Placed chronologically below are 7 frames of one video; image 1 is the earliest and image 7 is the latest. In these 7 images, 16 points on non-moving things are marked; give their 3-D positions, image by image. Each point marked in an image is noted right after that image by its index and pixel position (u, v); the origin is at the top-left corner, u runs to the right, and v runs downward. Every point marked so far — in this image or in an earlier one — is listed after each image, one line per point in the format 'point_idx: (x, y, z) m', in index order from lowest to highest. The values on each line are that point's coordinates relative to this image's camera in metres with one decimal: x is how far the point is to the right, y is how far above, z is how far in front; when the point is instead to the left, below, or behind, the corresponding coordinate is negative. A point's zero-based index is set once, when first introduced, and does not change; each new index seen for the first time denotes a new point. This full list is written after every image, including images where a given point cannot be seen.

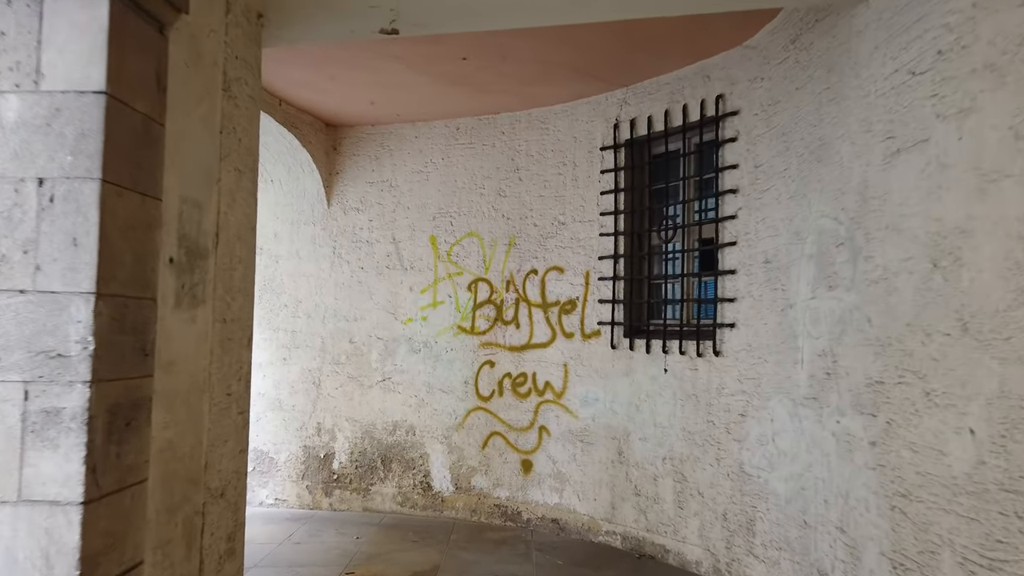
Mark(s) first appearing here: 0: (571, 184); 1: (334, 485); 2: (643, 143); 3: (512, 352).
0: (+0.4, +0.7, +4.8) m
1: (-1.3, -1.5, +5.4) m
2: (+0.8, +0.9, +4.5) m
3: (0.0, -0.4, +5.0) m
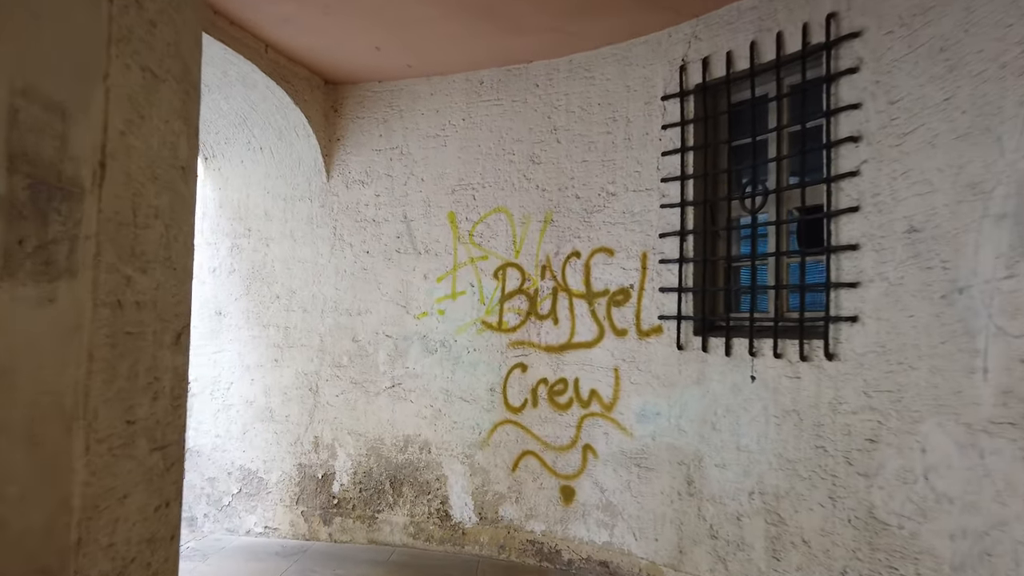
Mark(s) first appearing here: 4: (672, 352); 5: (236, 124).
0: (+0.6, +0.8, +3.9) m
1: (-1.1, -1.4, +4.5) m
2: (+1.0, +1.0, +3.5) m
3: (+0.2, -0.4, +4.1) m
4: (+0.8, -0.3, +3.6) m
5: (-1.7, +1.0, +4.6) m
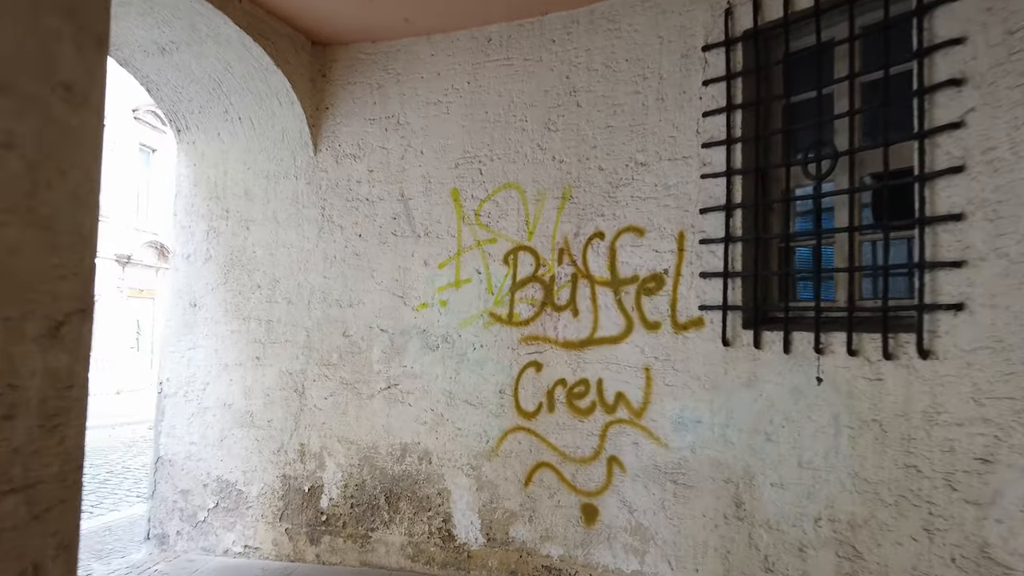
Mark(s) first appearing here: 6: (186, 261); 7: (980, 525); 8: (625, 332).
0: (+0.6, +0.8, +3.3) m
1: (-1.0, -1.3, +4.0) m
2: (+1.0, +1.0, +3.0) m
3: (+0.3, -0.3, +3.5) m
4: (+0.8, -0.3, +3.0) m
5: (-1.7, +1.1, +4.1) m
6: (-2.0, +0.2, +4.4) m
7: (+1.4, -0.7, +2.1) m
8: (+0.5, -0.2, +3.3) m
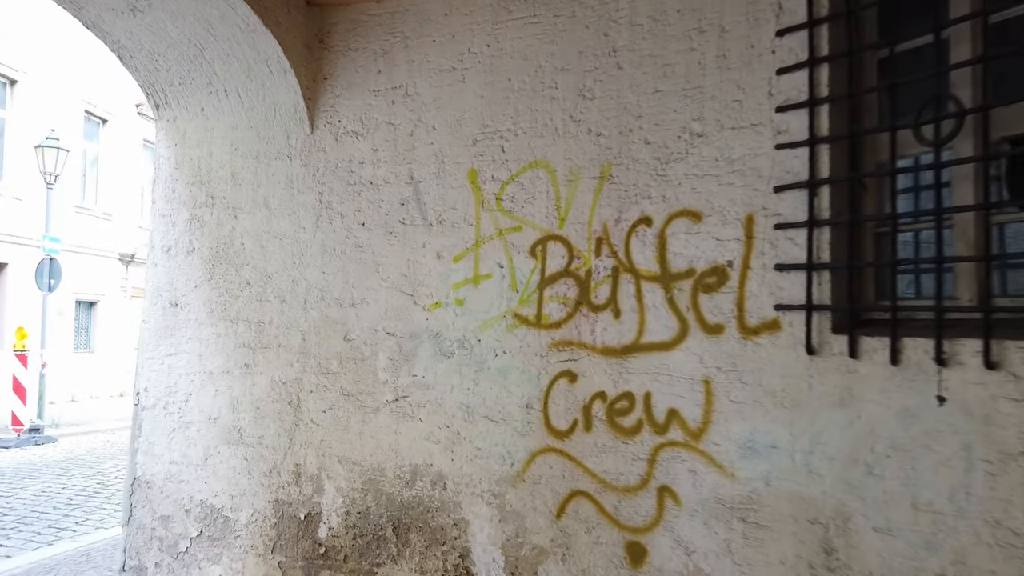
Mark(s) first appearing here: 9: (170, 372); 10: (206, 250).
0: (+0.8, +0.8, +2.8) m
1: (-0.9, -1.3, +3.5) m
2: (+1.2, +1.0, +2.4) m
3: (+0.4, -0.3, +2.9) m
4: (+0.9, -0.2, +2.4) m
5: (-1.6, +1.1, +3.6) m
6: (-1.8, +0.2, +3.9) m
7: (+1.5, -0.7, +1.5) m
8: (+0.6, -0.2, +2.8) m
9: (-1.8, -0.4, +3.8) m
10: (-1.6, +0.2, +3.8) m
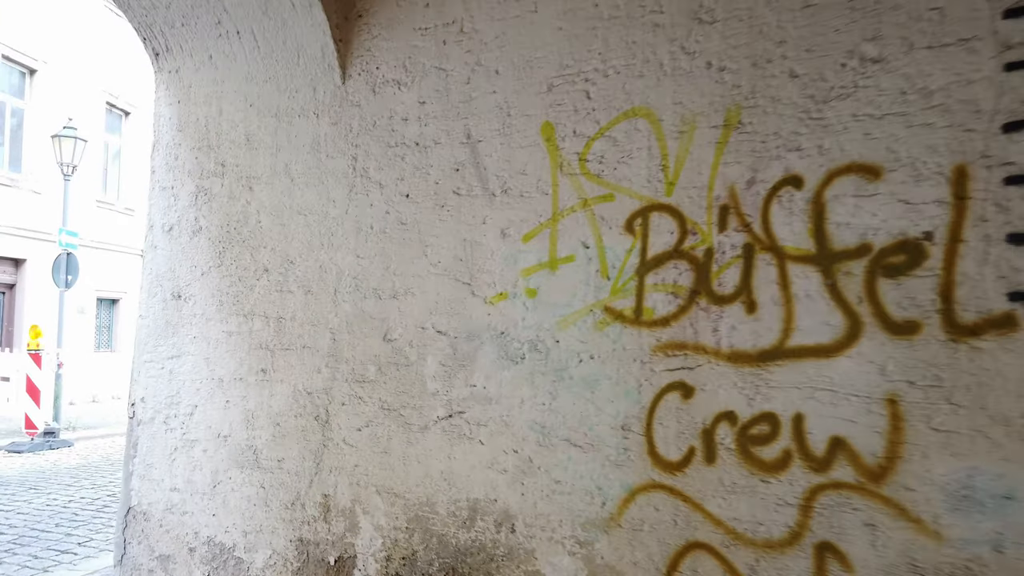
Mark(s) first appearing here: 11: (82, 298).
0: (+1.0, +0.9, +2.0) m
1: (-0.6, -1.3, +2.8) m
2: (+1.4, +1.1, +1.6) m
3: (+0.7, -0.2, +2.2) m
4: (+1.2, -0.2, +1.7) m
5: (-1.2, +1.2, +2.9) m
6: (-1.5, +0.2, +3.2) m
7: (+1.7, -0.6, +0.8) m
8: (+0.9, -0.1, +2.0) m
9: (-1.5, -0.4, +3.1) m
10: (-1.3, +0.2, +3.1) m
11: (-8.6, -0.2, +14.7) m
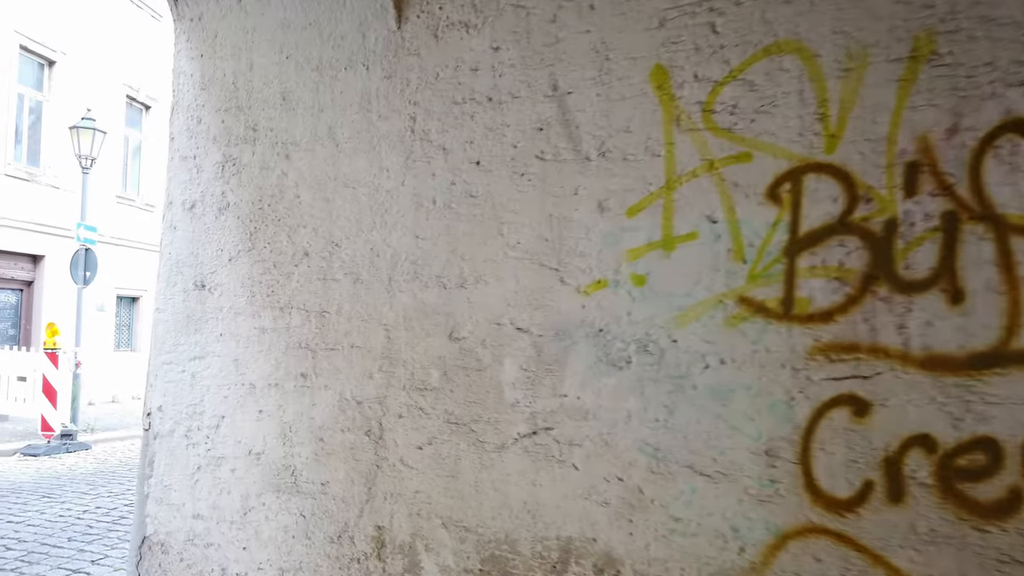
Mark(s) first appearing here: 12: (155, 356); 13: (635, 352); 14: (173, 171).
0: (+1.3, +0.9, +1.4) m
1: (-0.3, -1.2, +2.2) m
2: (+1.7, +1.1, +1.1) m
3: (+1.0, -0.2, +1.7) m
4: (+1.5, -0.1, +1.1) m
5: (-0.9, +1.2, +2.4) m
6: (-1.2, +0.3, +2.7) m
7: (+2.0, -0.6, +0.2) m
8: (+1.2, -0.1, +1.5) m
9: (-1.1, -0.3, +2.6) m
10: (-1.0, +0.3, +2.6) m
11: (-8.0, -0.1, +14.3) m
12: (-1.3, -0.3, +2.8) m
13: (+0.3, -0.2, +2.1) m
14: (-1.3, +0.4, +2.8) m
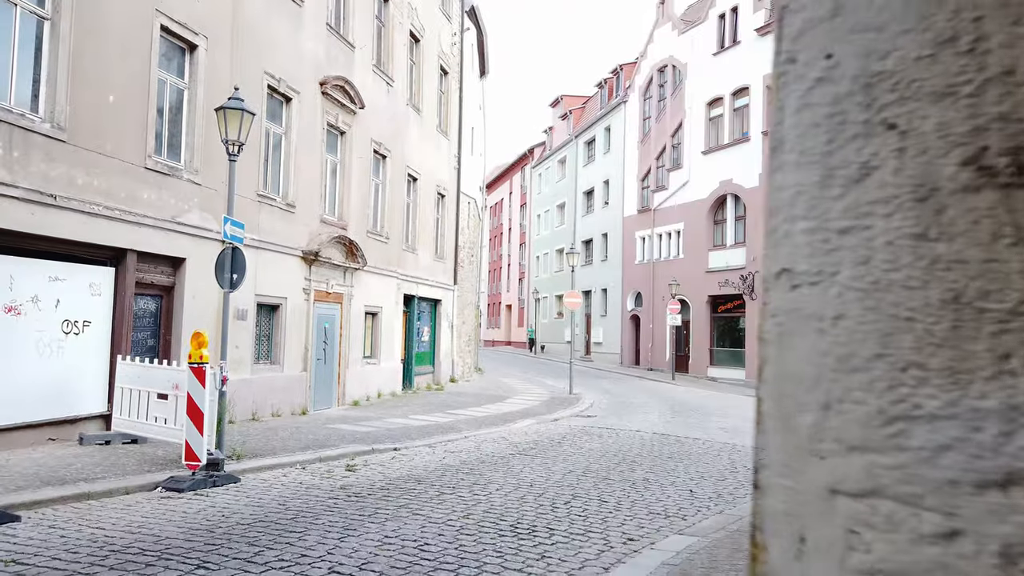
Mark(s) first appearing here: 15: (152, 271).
0: (+2.7, +1.0, -0.9) m
1: (+1.2, -1.1, +0.1) m
2: (+3.0, +1.2, -1.3) m
3: (+2.3, -0.1, -0.6) m
4: (+2.8, 0.0, -1.2) m
5: (+0.6, +1.3, +0.3) m
6: (+0.4, +0.4, +0.7) m
7: (+3.1, -0.4, -2.2) m
8: (+2.6, 0.0, -0.9) m
9: (+0.4, -0.3, +0.6) m
10: (+0.6, +0.4, +0.6) m
11: (-4.8, -0.2, +13.1) m
12: (+0.2, -0.2, +0.8) m
13: (+1.8, -0.1, -0.1) m
14: (+0.3, +0.5, +0.8) m
15: (-5.6, +0.3, +11.5) m
